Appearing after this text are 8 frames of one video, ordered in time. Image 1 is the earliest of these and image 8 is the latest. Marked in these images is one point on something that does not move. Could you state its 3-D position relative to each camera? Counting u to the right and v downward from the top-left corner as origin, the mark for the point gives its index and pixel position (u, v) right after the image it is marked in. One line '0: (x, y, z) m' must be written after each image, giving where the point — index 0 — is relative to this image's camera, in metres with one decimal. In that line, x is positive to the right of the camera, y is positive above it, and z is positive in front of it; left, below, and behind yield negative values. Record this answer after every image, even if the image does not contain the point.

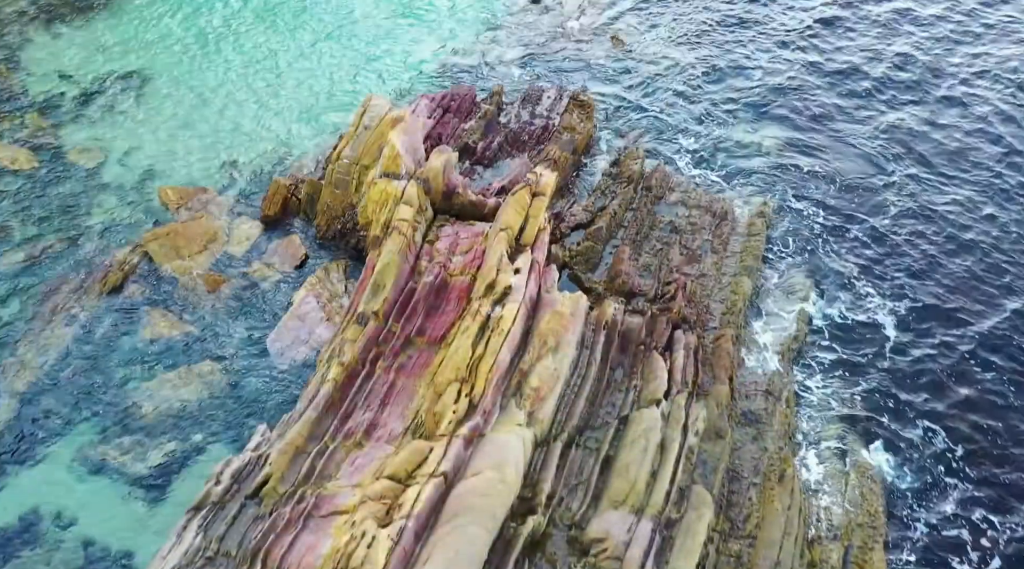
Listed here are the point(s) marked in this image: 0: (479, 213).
0: (-0.8, +1.7, +19.2) m
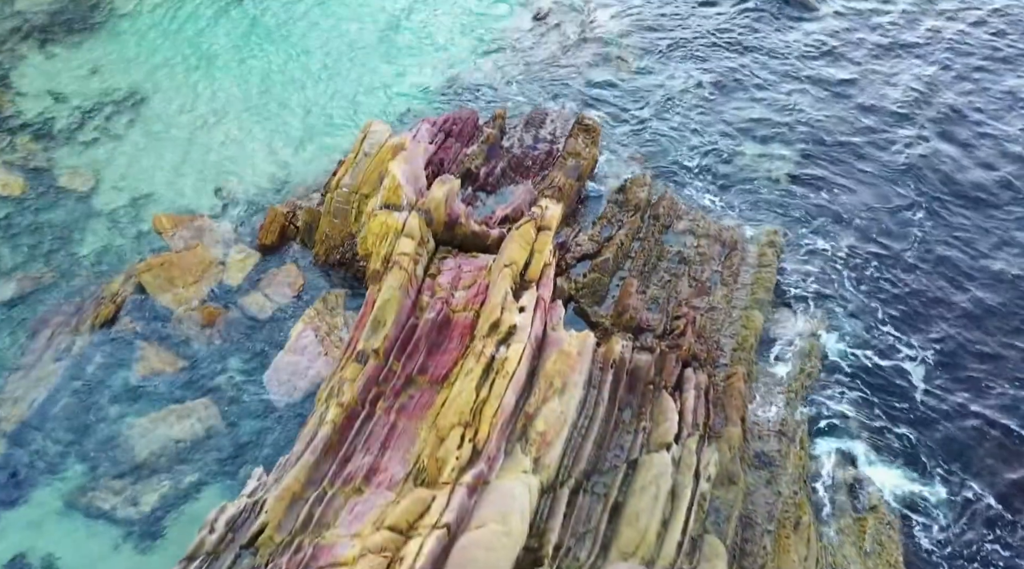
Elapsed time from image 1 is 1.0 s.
0: (-0.7, +0.9, +18.6) m
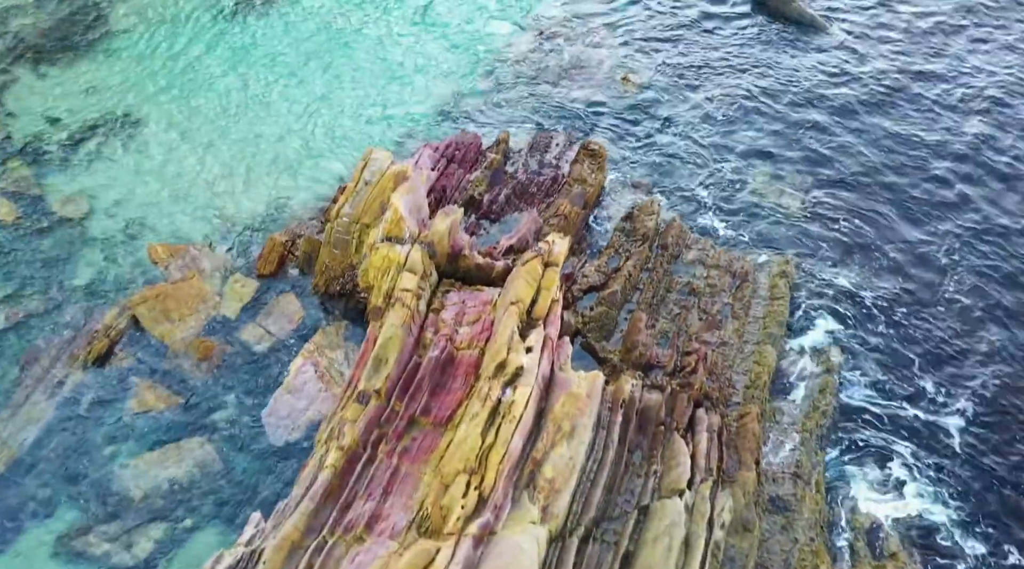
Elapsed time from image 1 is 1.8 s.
0: (-0.6, +0.2, +18.1) m
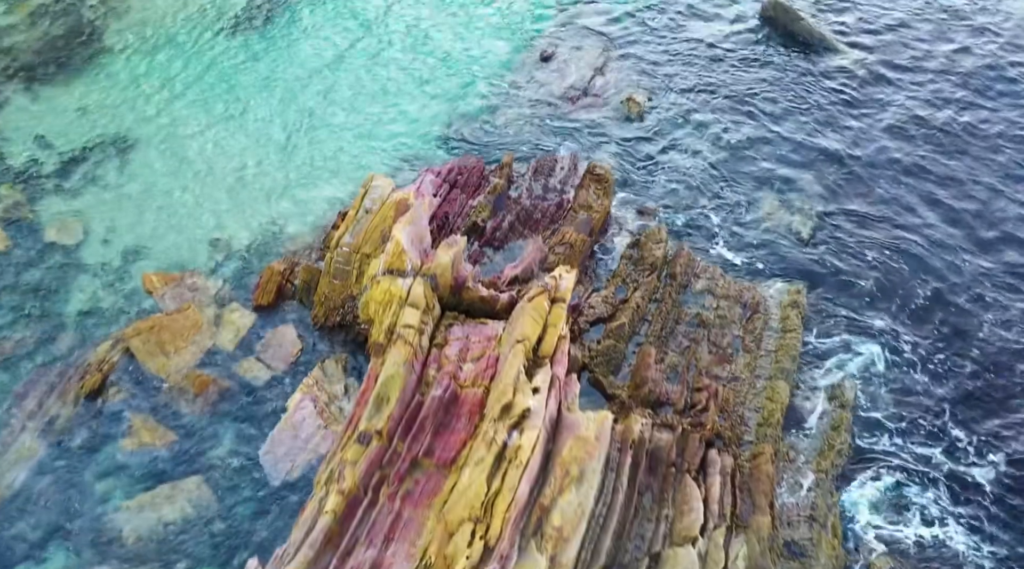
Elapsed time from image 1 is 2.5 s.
0: (-0.5, -0.6, +17.6) m
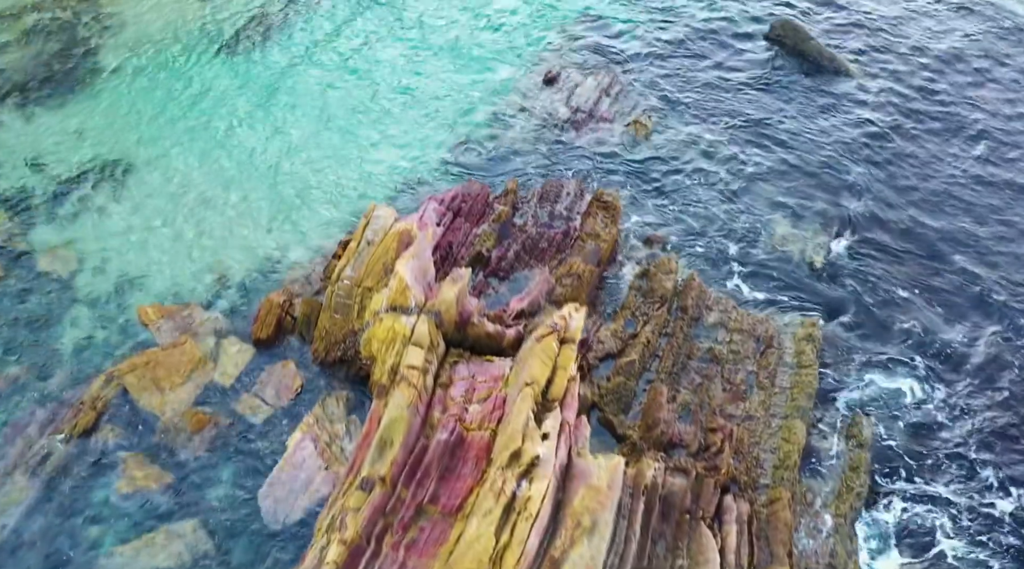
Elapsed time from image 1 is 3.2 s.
0: (-0.3, -1.3, +17.0) m
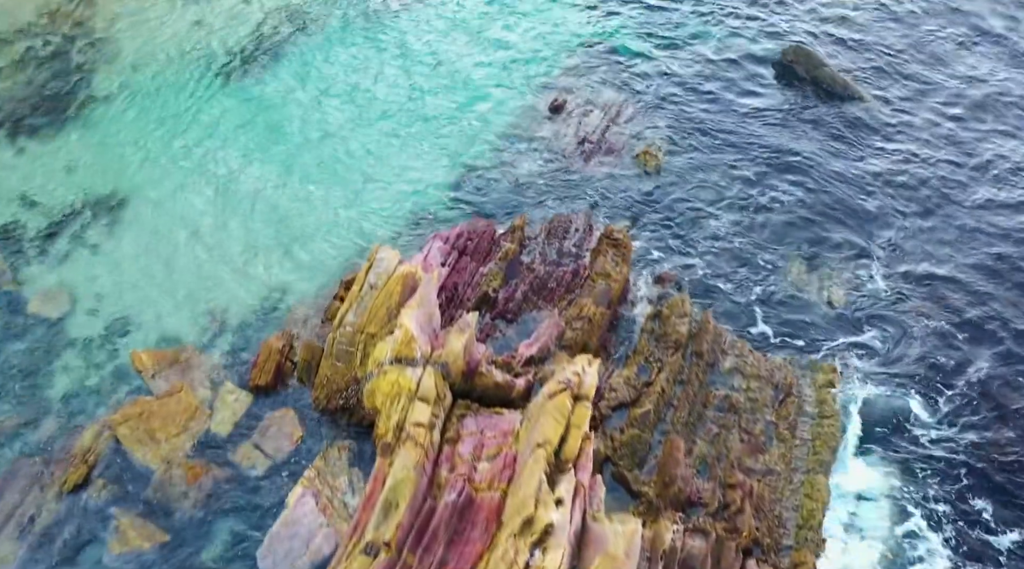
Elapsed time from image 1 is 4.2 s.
0: (-0.1, -2.3, +16.3) m
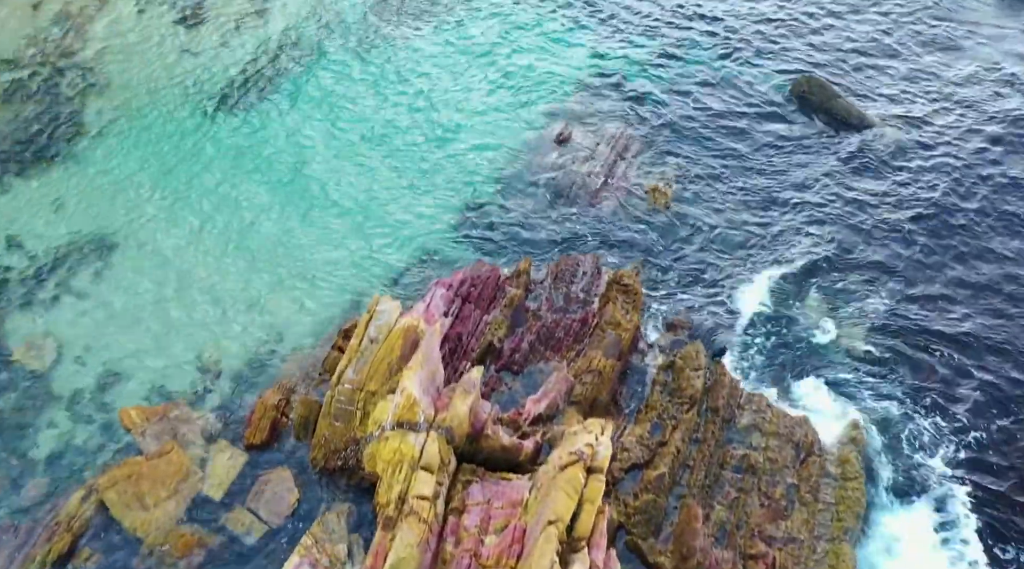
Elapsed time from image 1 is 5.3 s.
0: (0.0, -3.5, +15.5) m
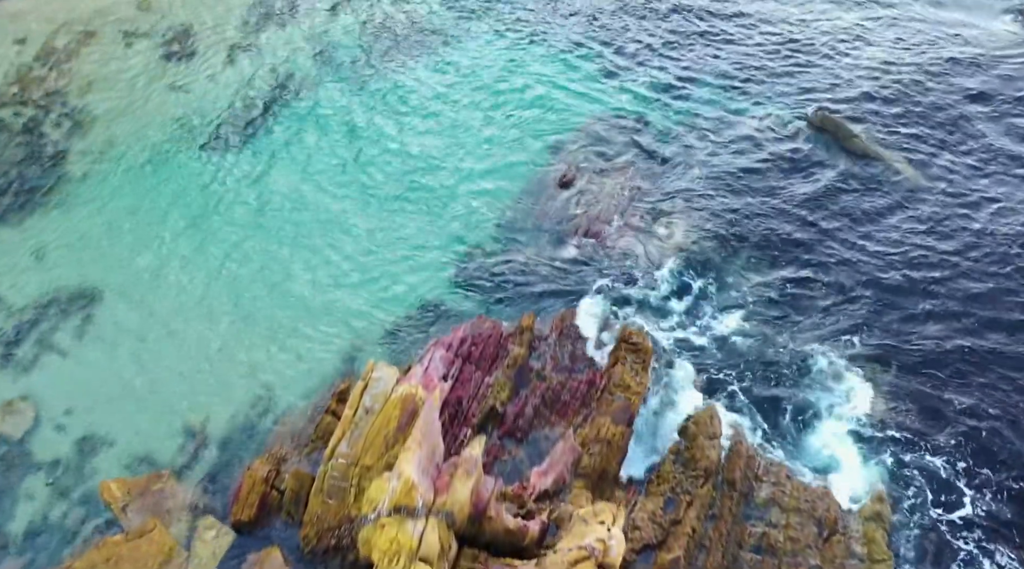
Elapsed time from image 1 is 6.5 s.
0: (+0.1, -4.8, +14.5) m
